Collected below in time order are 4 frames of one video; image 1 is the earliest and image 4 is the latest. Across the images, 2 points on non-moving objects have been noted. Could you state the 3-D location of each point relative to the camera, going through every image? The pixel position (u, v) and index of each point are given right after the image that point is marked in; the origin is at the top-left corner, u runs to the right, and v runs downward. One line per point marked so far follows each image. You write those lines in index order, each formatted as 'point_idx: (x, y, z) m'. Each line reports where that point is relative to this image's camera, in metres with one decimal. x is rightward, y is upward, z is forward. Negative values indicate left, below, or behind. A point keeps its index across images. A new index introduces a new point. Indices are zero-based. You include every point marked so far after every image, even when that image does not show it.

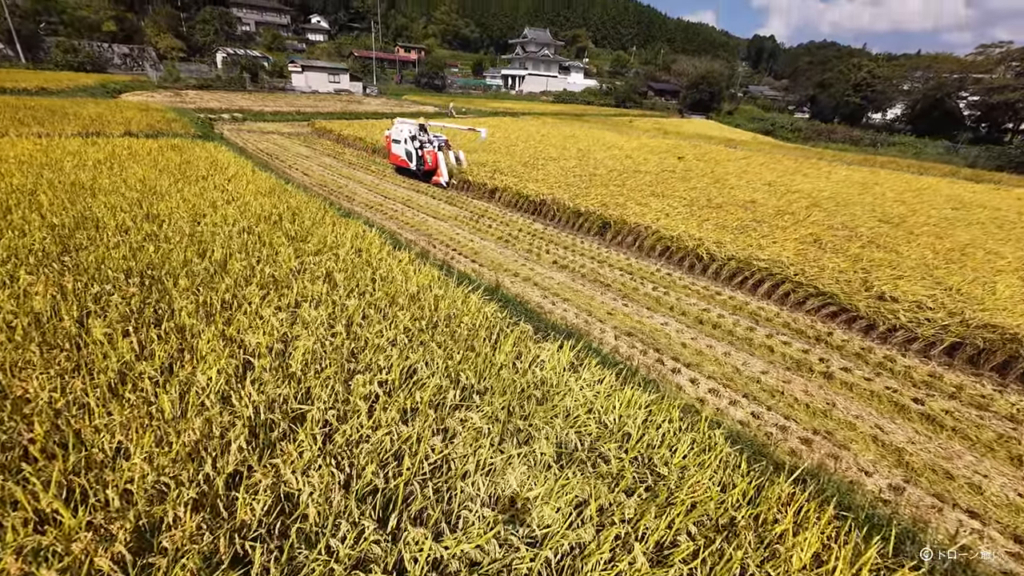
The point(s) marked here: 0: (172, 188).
0: (-5.3, +1.6, +6.7) m
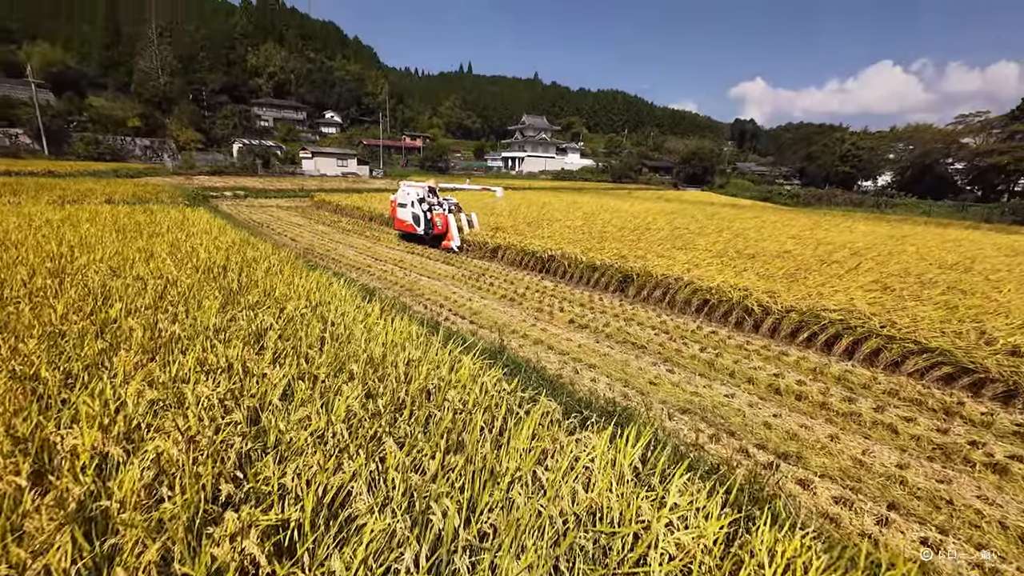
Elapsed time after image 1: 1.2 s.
0: (-5.3, +0.6, +5.6) m
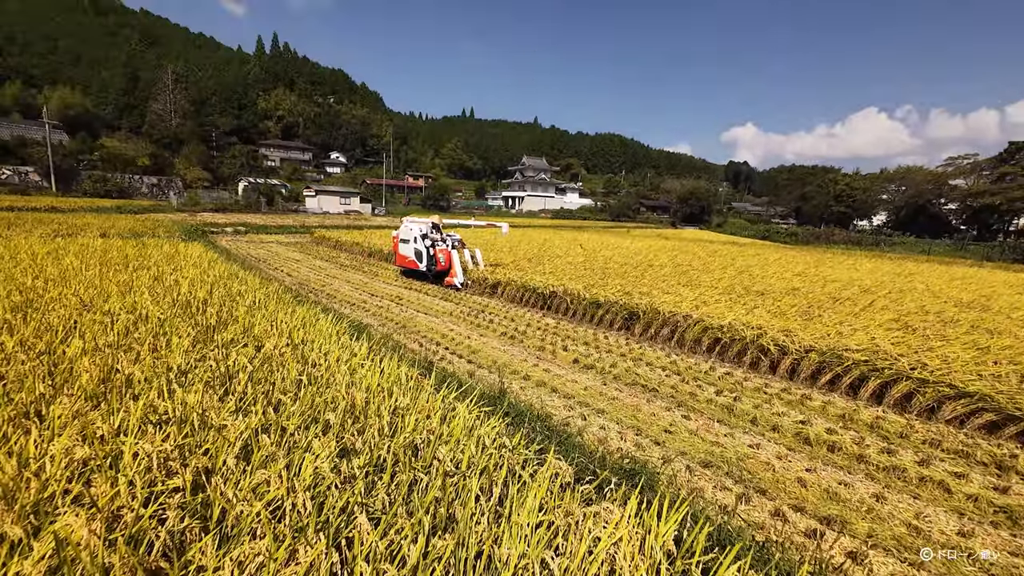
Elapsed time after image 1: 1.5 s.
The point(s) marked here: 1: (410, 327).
0: (-5.3, +0.1, +5.3) m
1: (-1.7, -0.6, +7.0) m
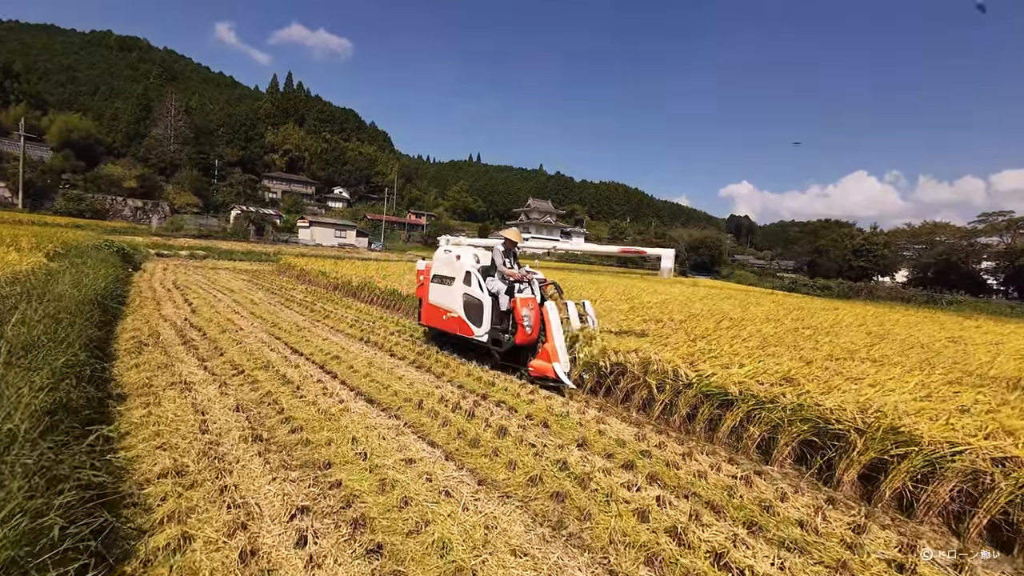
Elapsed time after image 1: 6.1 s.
0: (-4.9, 0.0, +1.4) m
1: (-1.4, -1.1, +3.0) m
